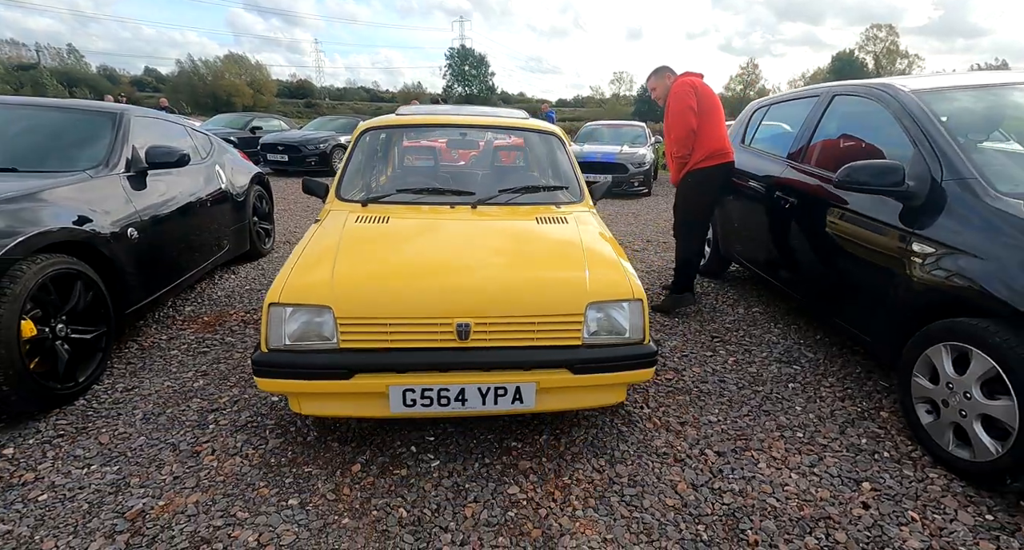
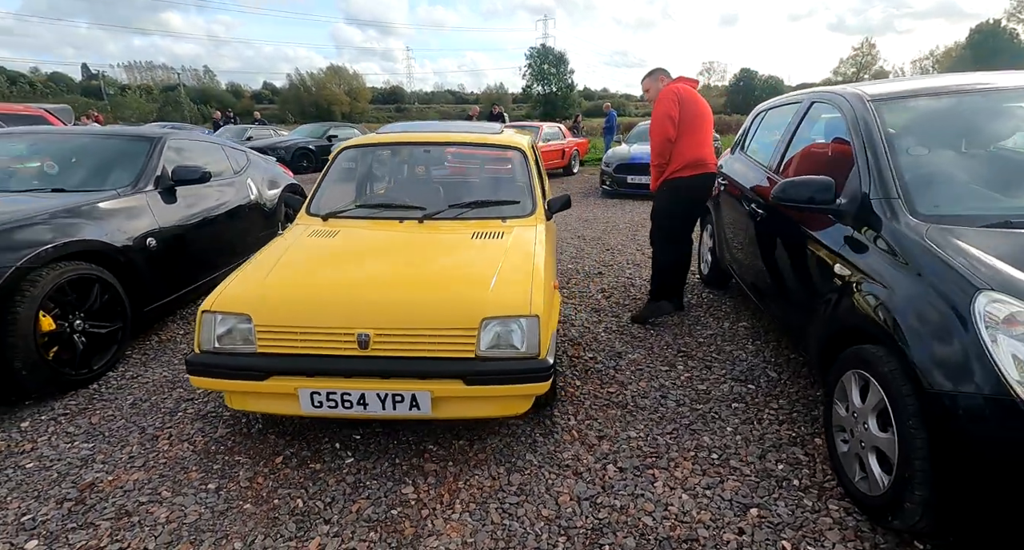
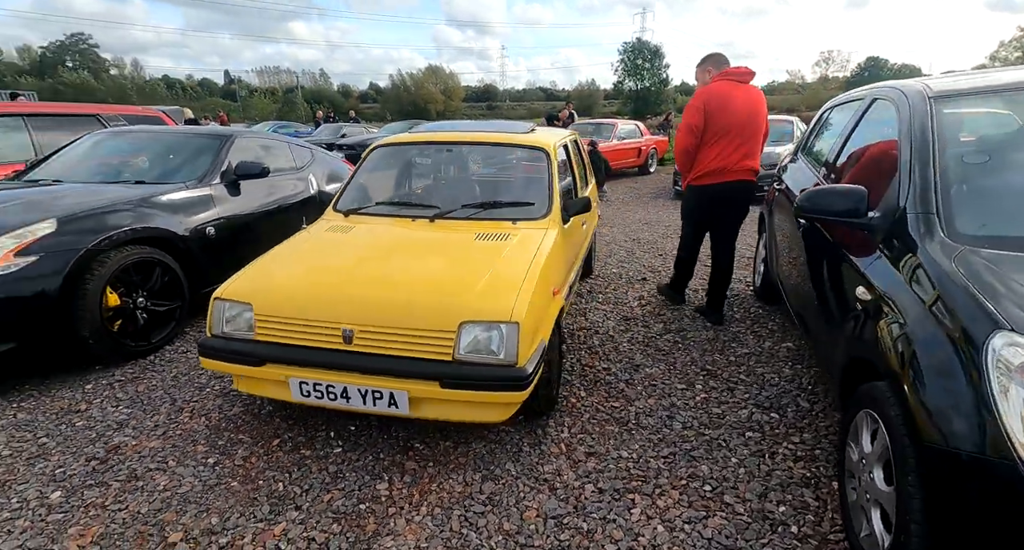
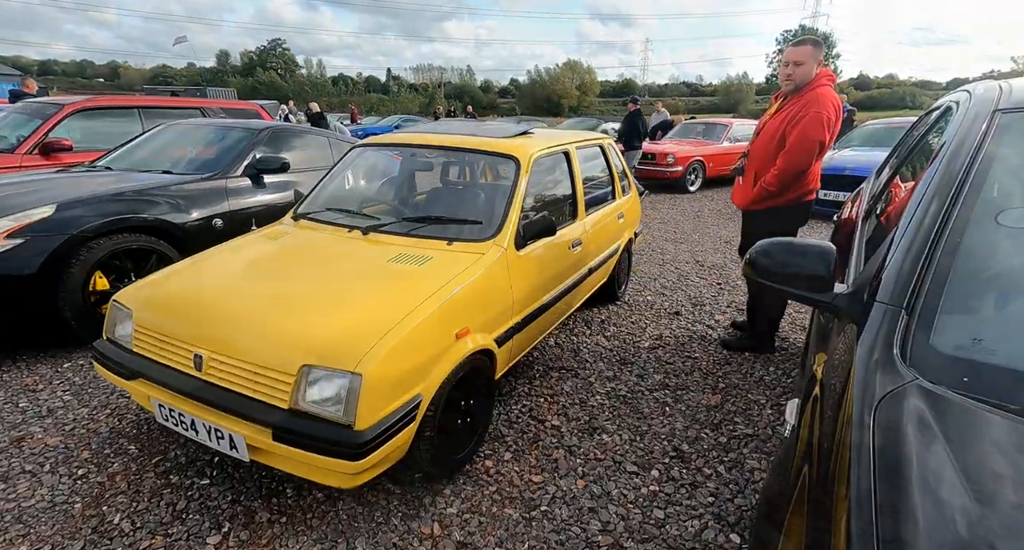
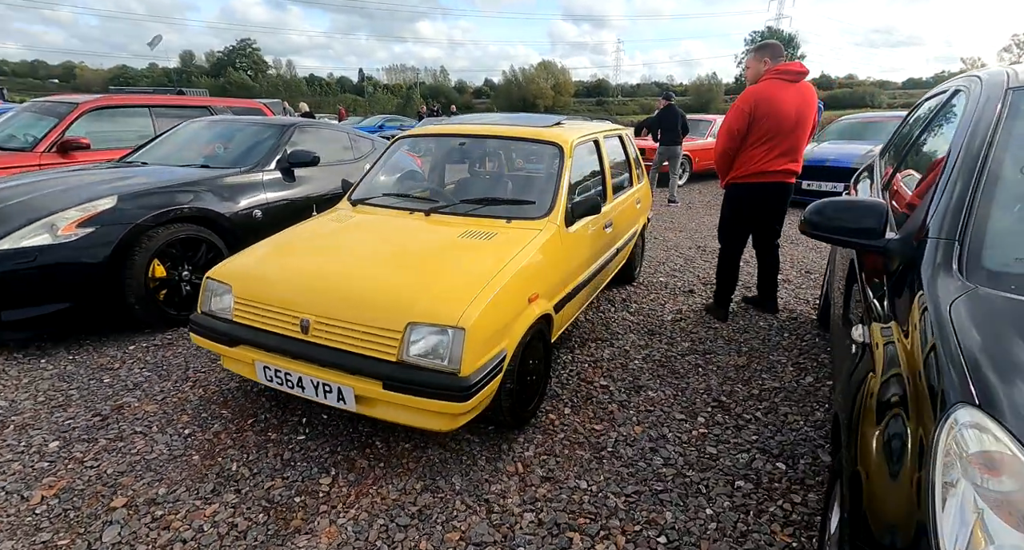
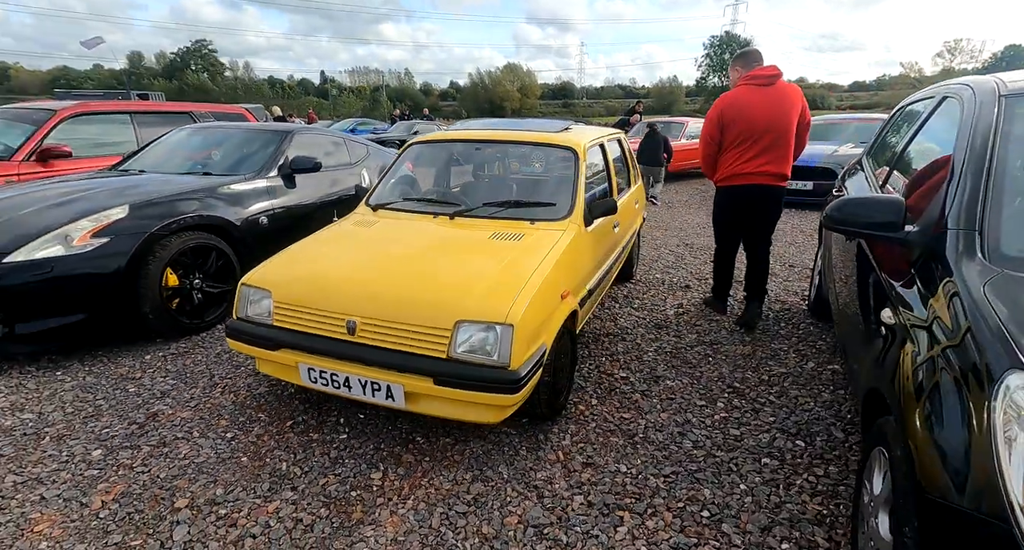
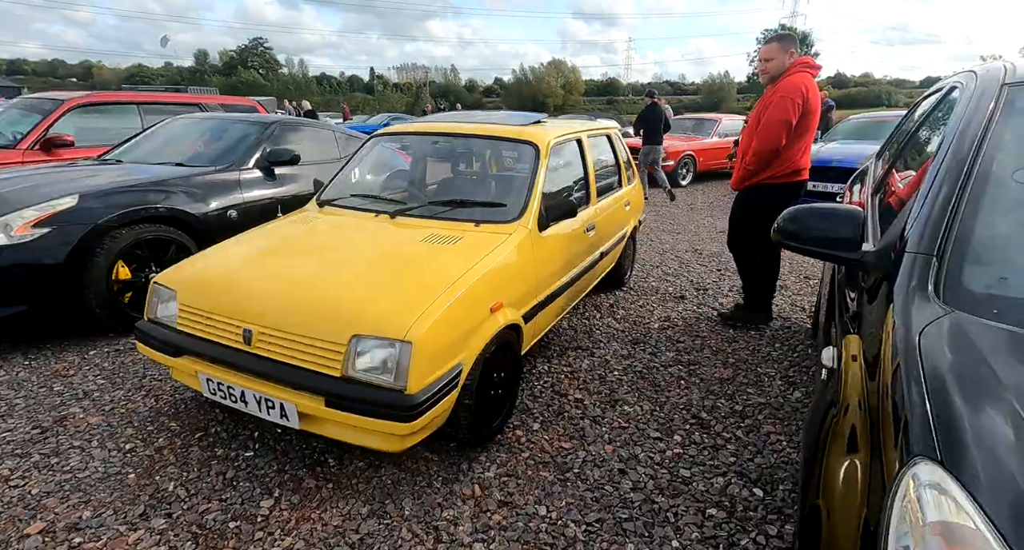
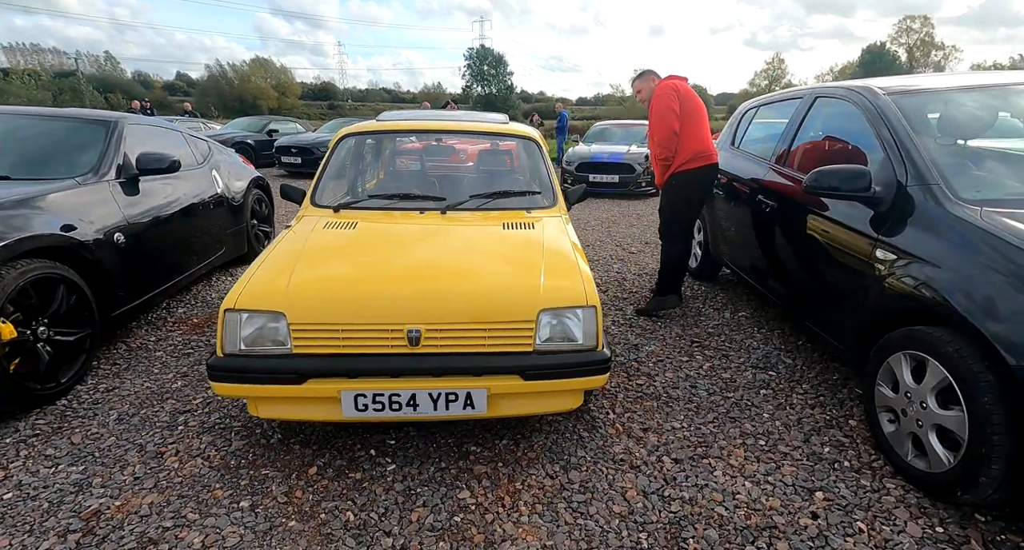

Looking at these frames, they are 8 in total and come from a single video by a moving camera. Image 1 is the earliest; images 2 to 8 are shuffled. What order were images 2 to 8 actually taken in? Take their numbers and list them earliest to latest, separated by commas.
8, 2, 3, 6, 5, 7, 4
